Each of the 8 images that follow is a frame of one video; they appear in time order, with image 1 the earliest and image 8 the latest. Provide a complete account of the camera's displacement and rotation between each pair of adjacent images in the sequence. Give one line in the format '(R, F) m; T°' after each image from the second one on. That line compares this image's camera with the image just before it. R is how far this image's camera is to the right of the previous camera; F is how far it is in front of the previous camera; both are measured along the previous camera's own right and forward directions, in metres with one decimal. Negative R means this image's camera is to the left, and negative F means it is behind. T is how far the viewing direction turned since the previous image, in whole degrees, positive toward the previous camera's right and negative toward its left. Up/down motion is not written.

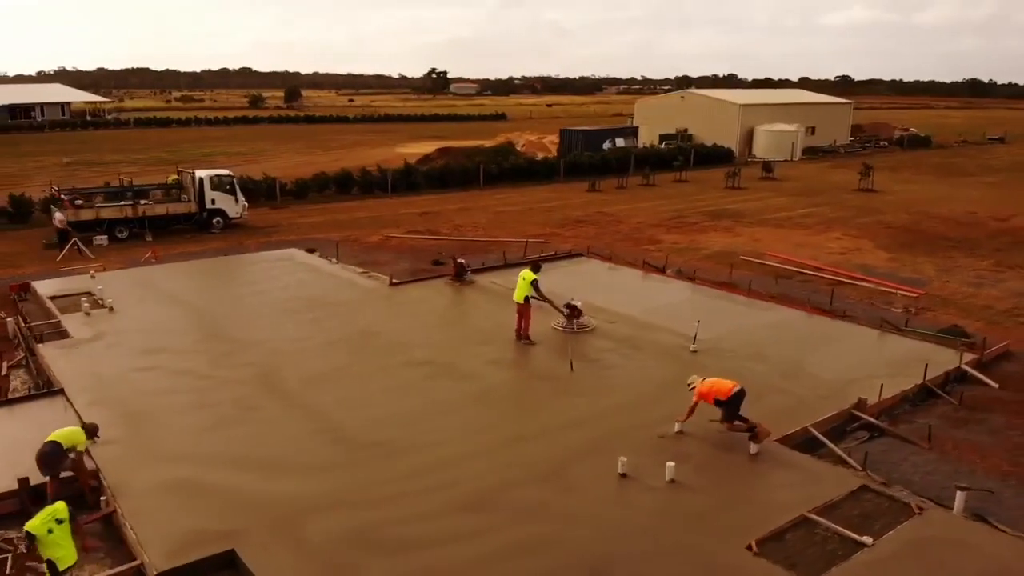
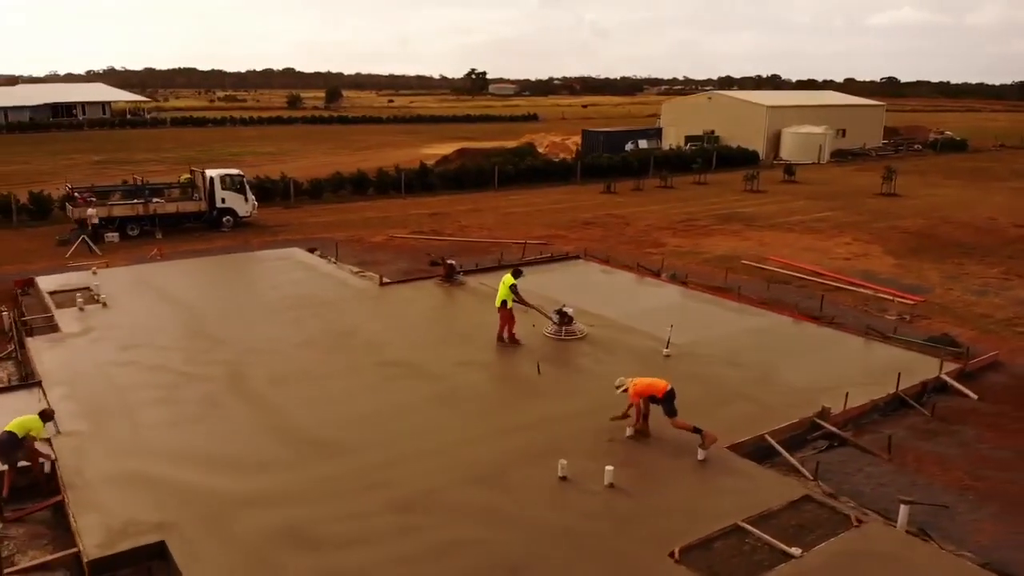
(+0.9, 0.0) m; -3°
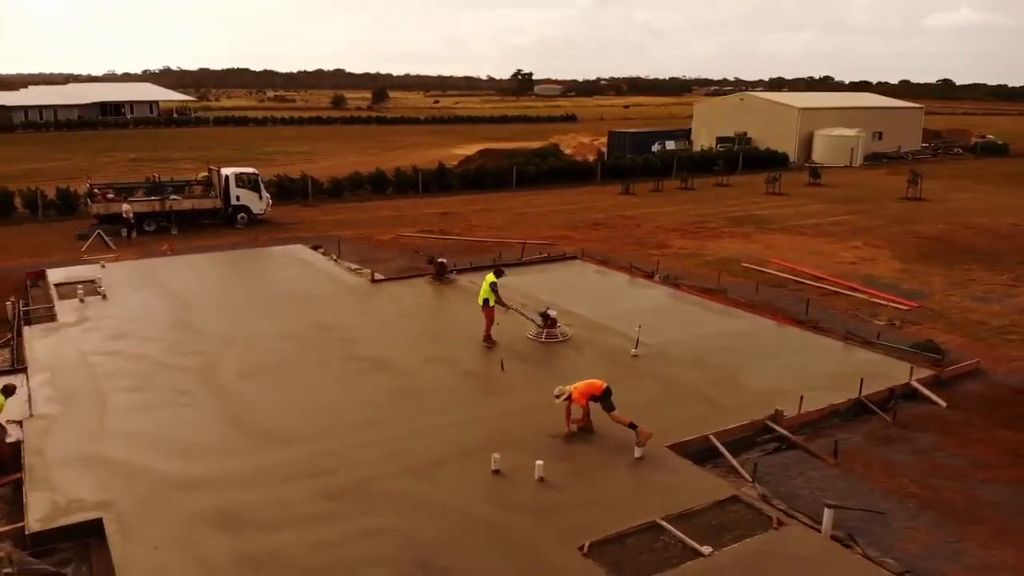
(+1.0, -0.1) m; -3°
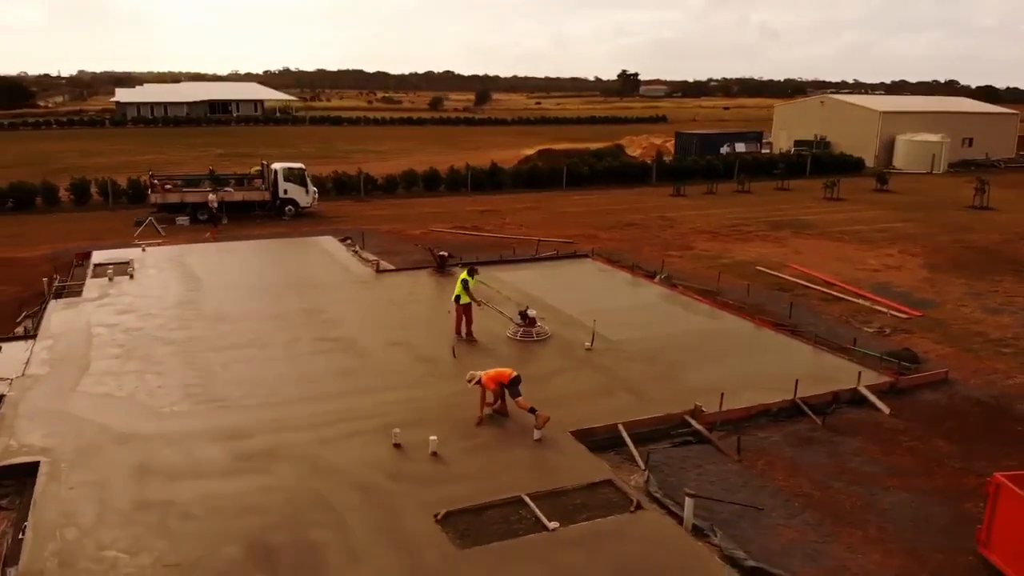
(+2.0, -0.4) m; -7°
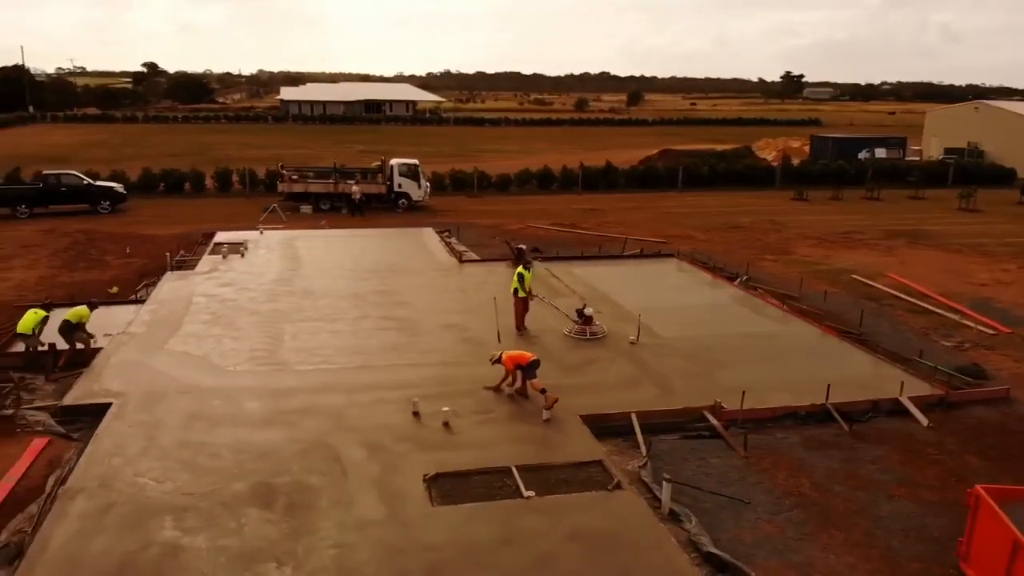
(+1.4, -0.4) m; -10°
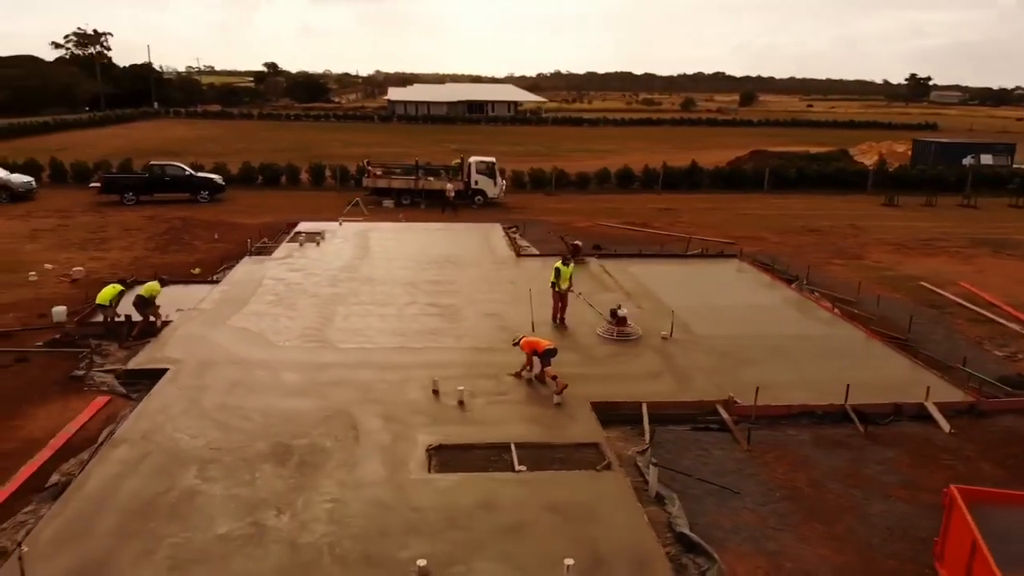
(+1.0, -0.4) m; -7°
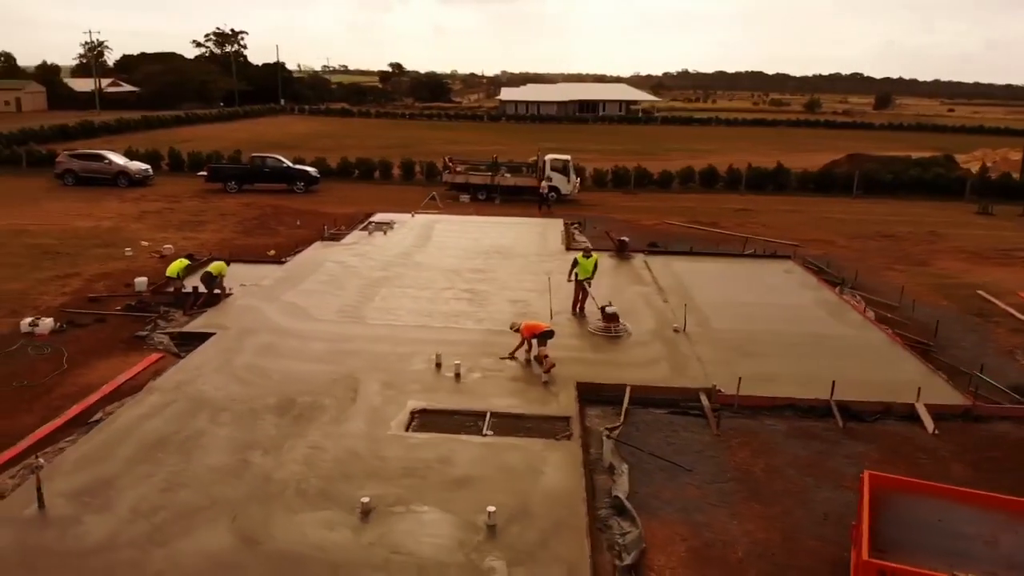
(+1.5, -0.7) m; -8°
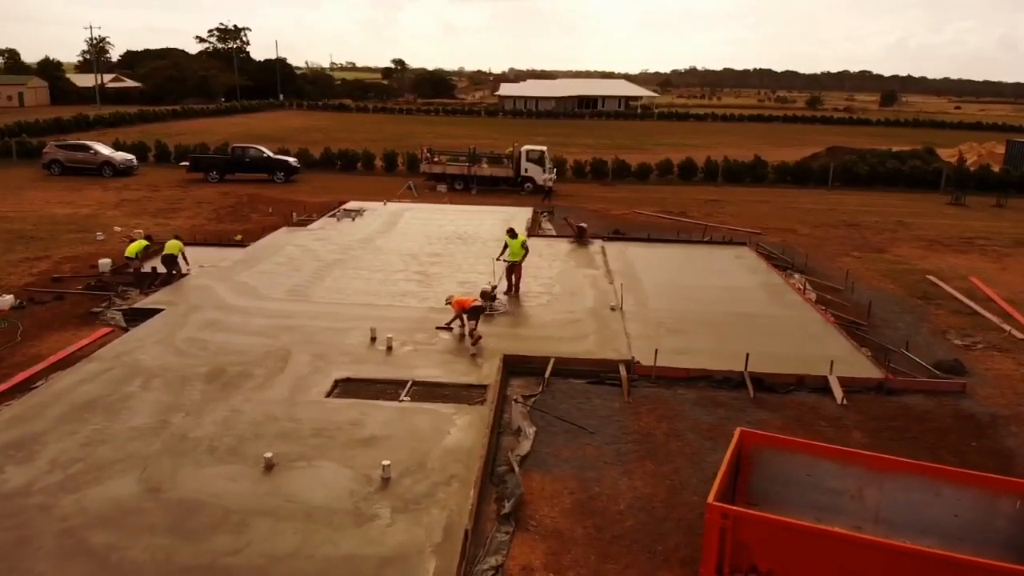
(+1.0, -0.4) m; -1°
